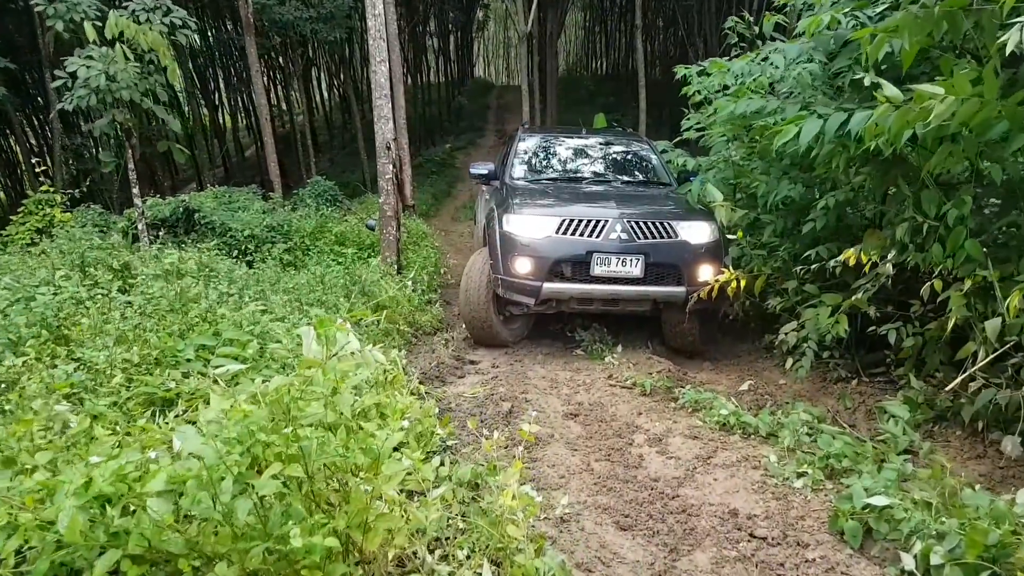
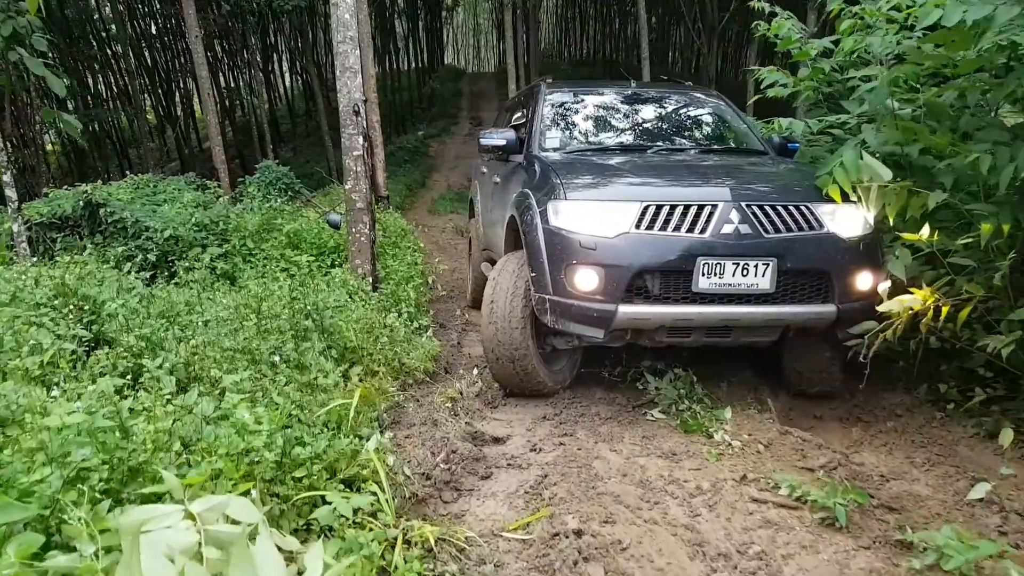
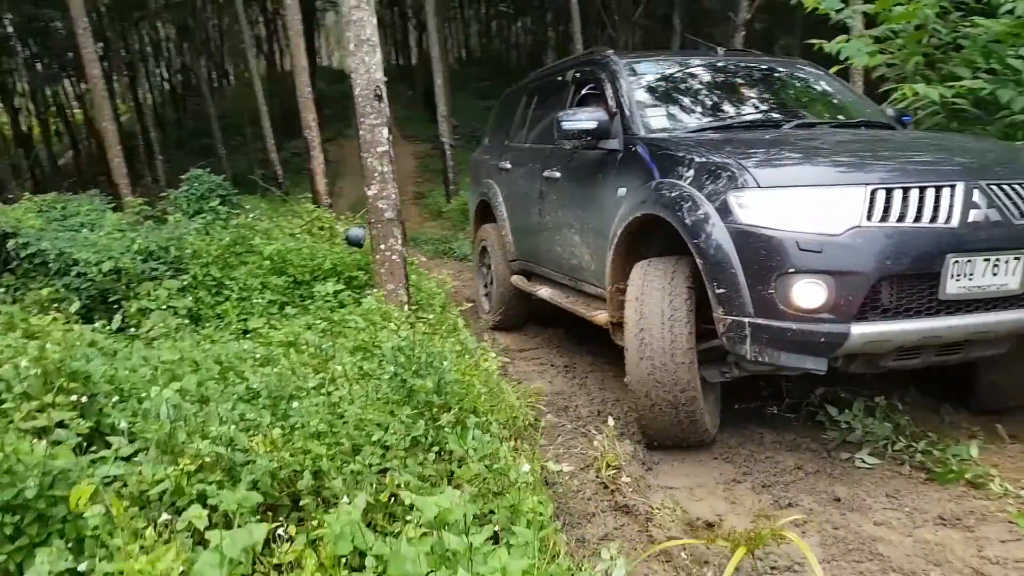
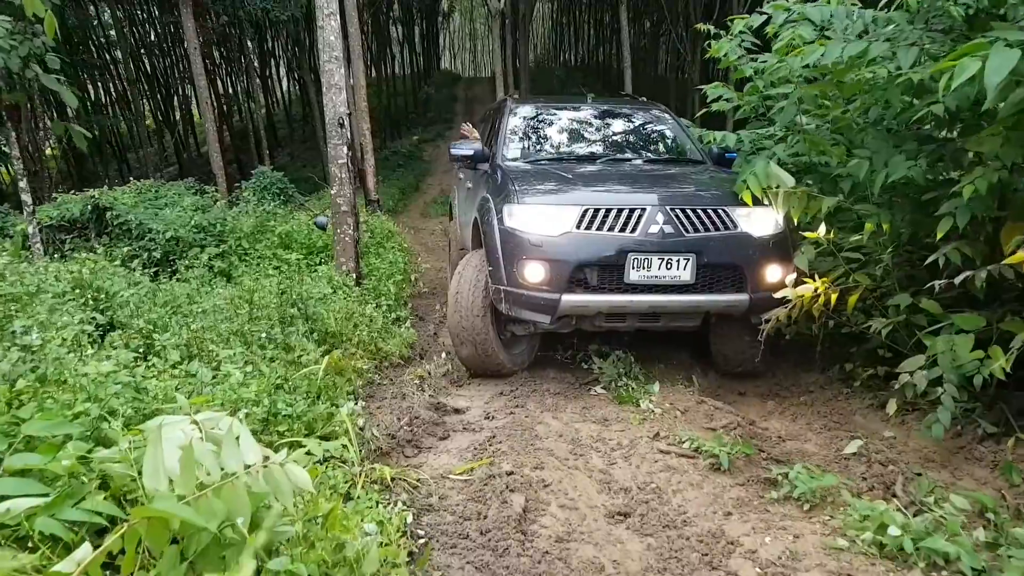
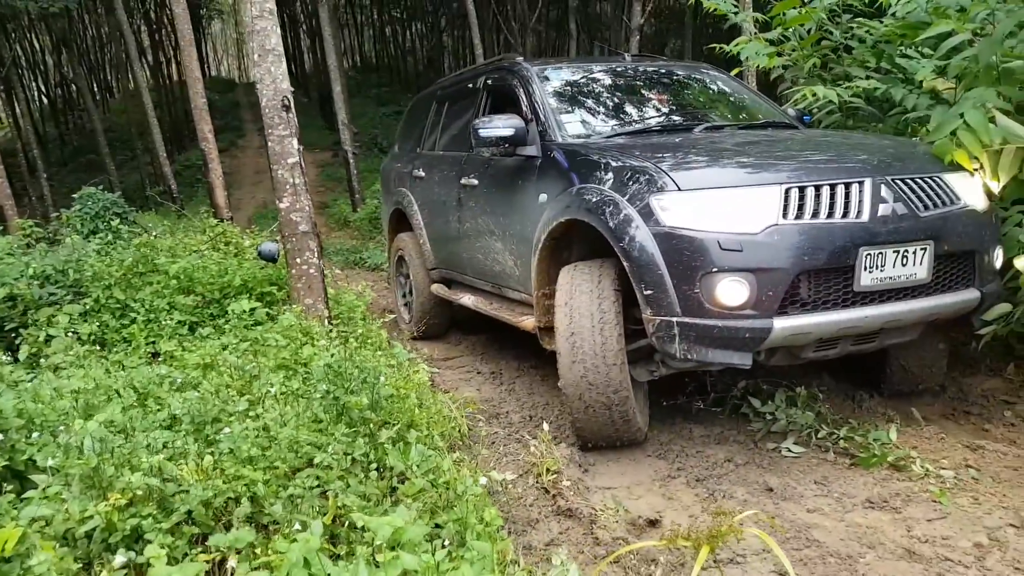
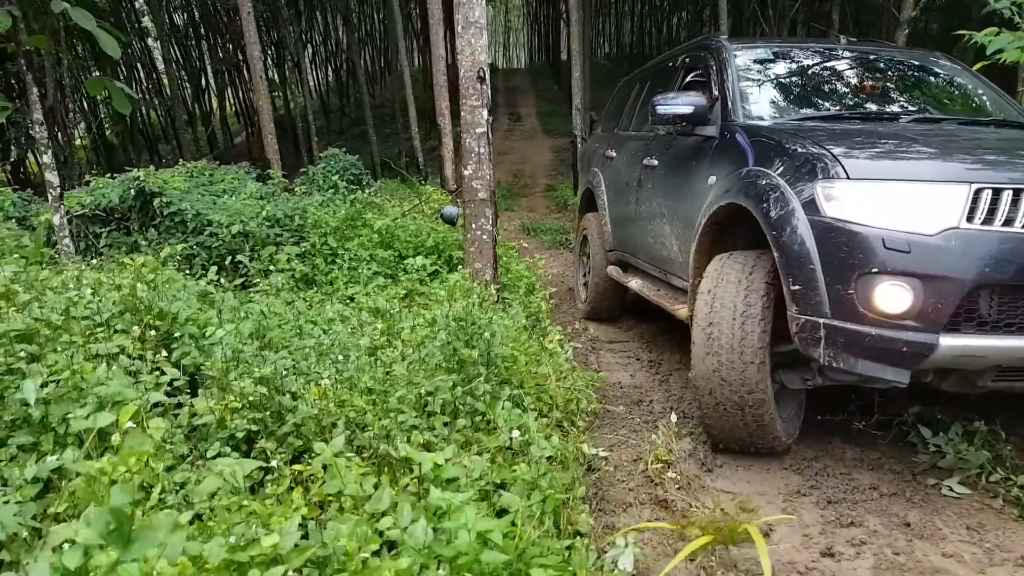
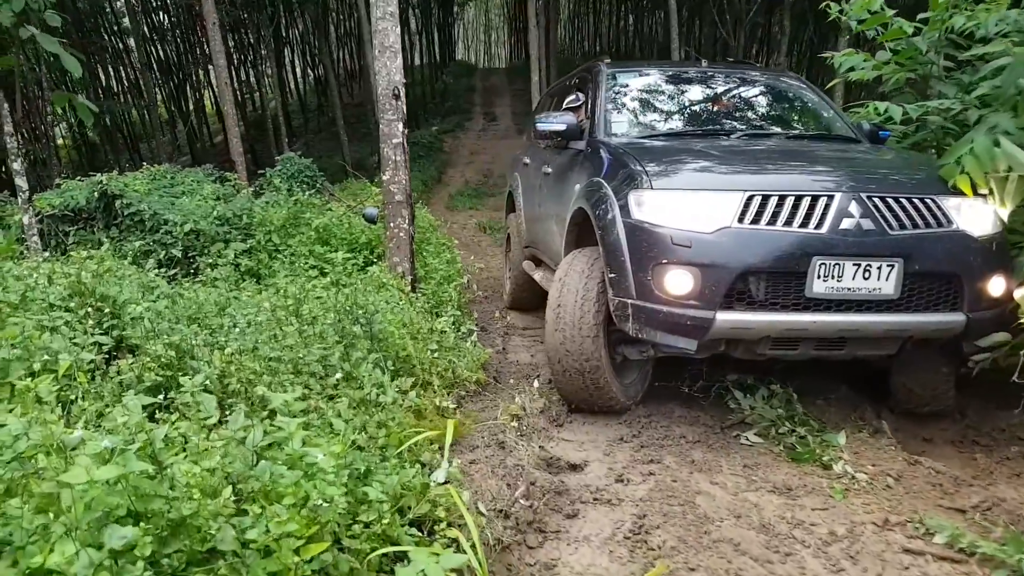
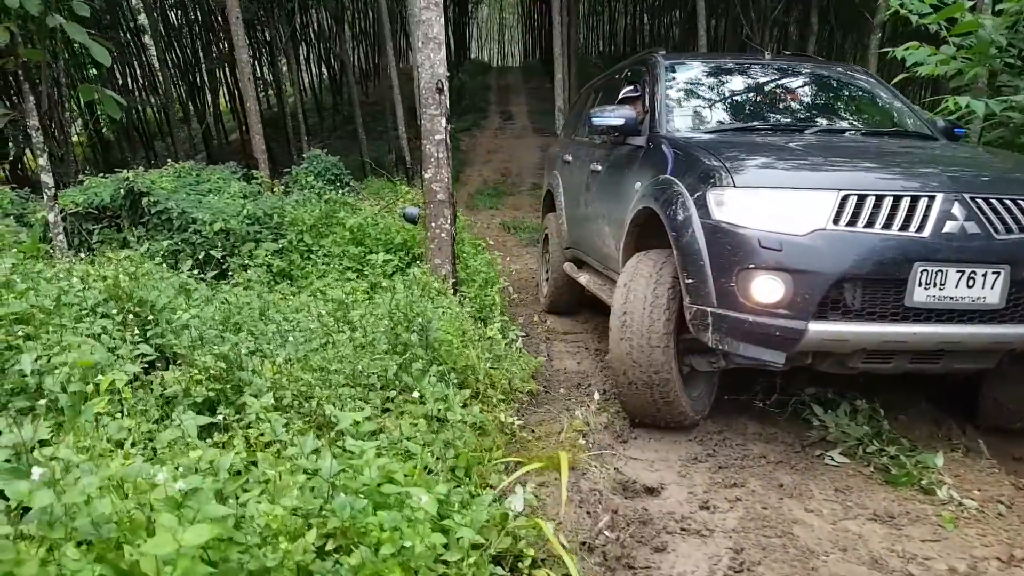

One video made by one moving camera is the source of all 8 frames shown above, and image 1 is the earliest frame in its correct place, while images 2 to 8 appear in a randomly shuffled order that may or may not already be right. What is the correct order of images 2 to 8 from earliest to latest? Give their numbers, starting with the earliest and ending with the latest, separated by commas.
4, 2, 7, 8, 6, 3, 5
